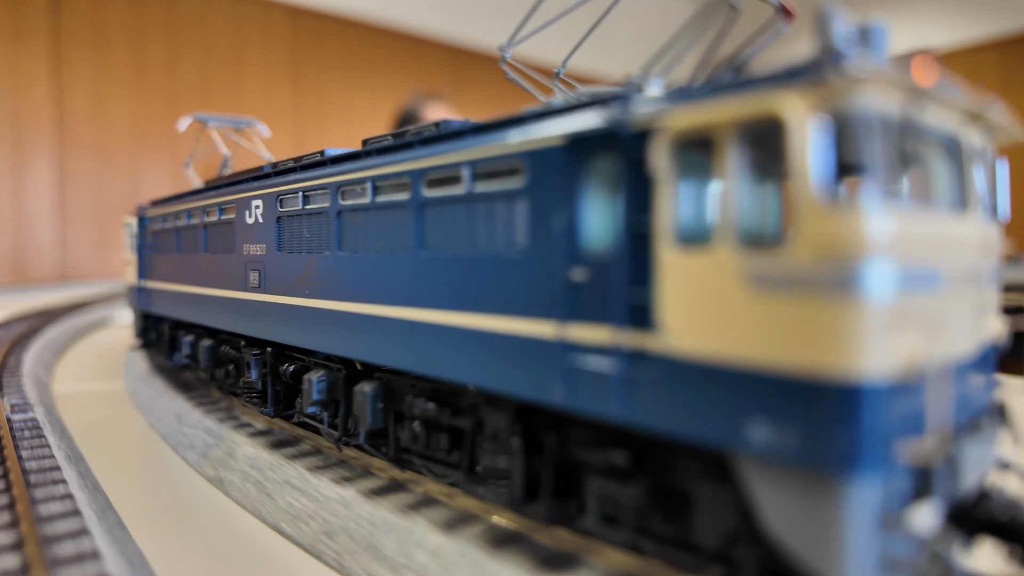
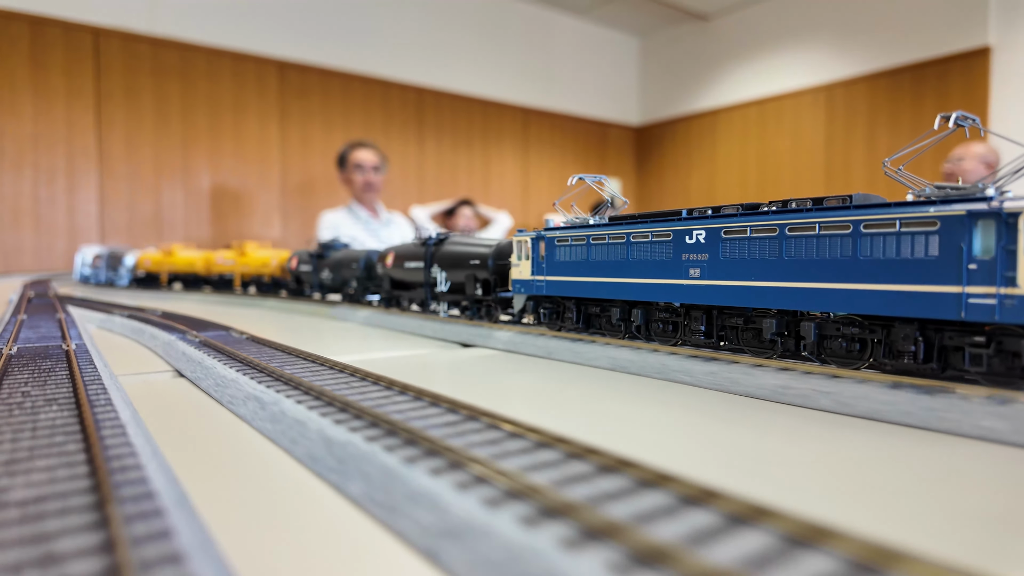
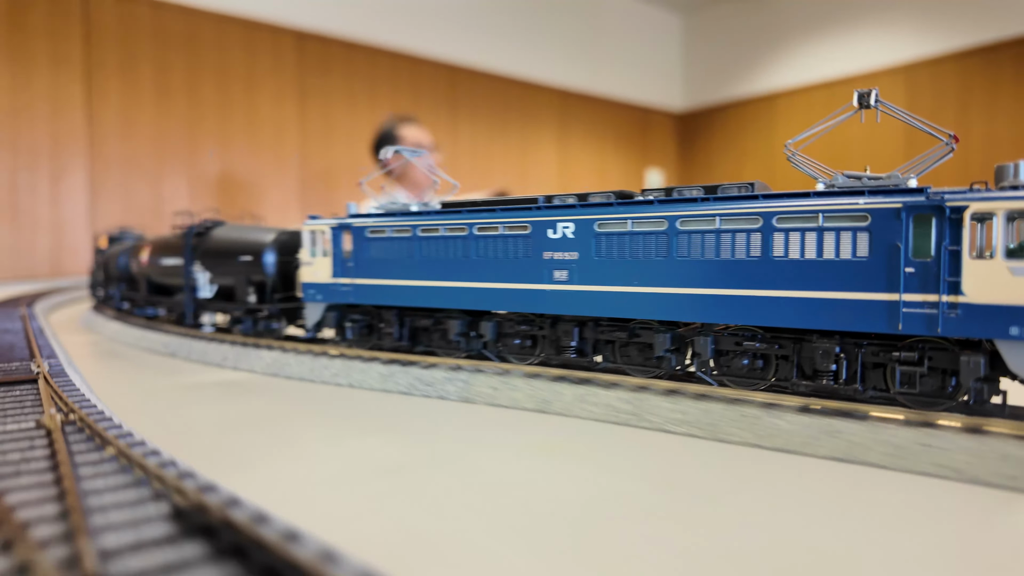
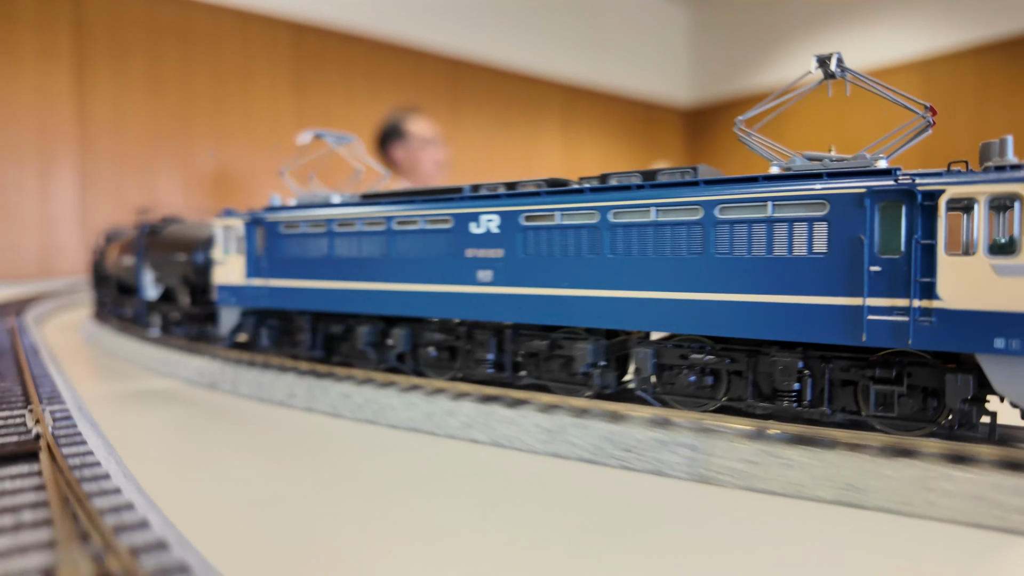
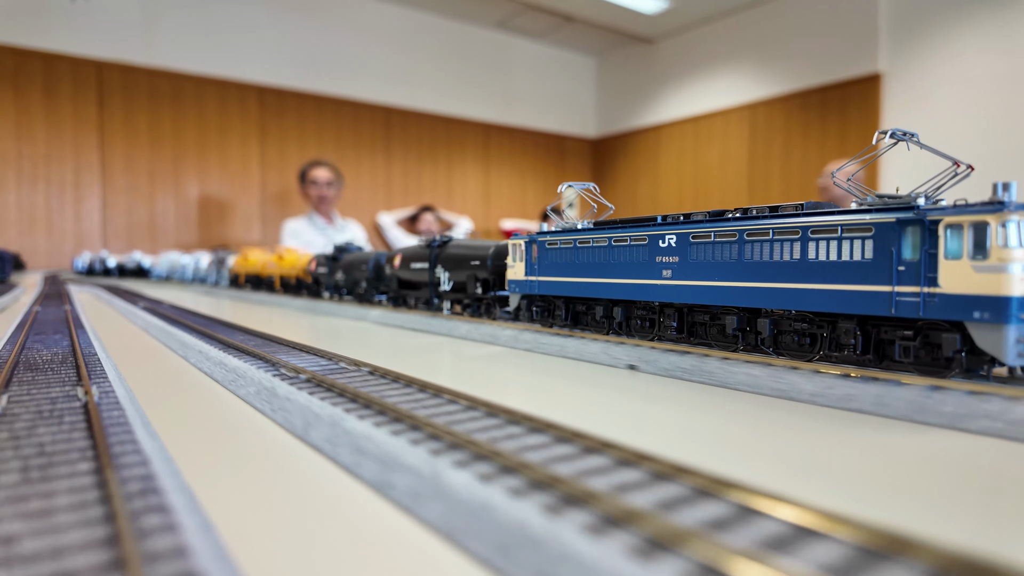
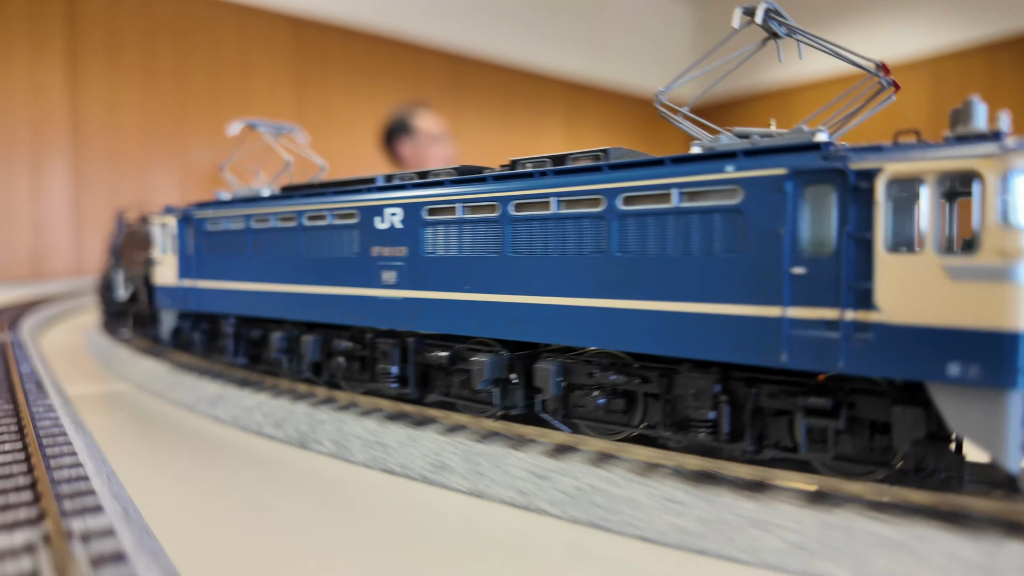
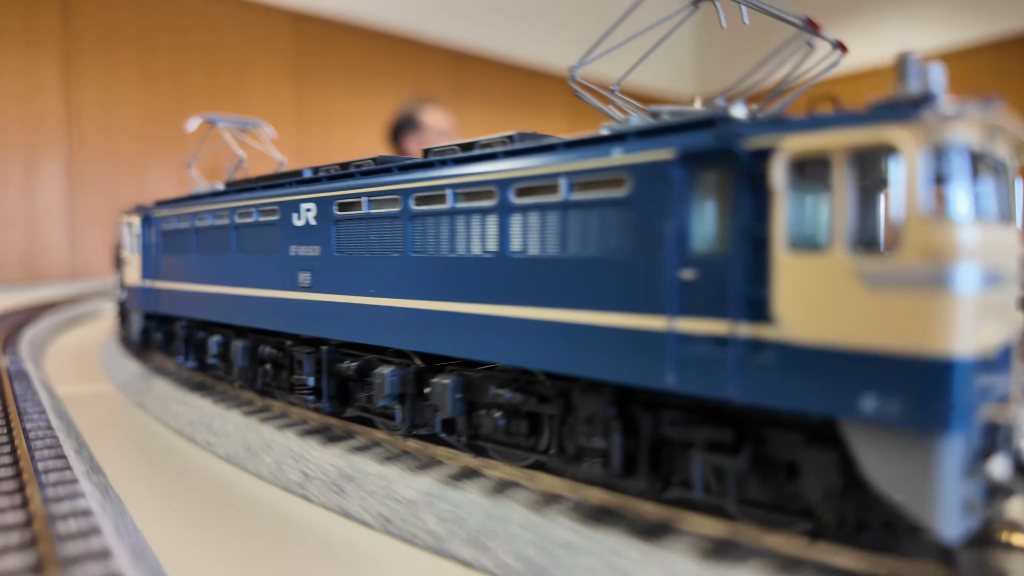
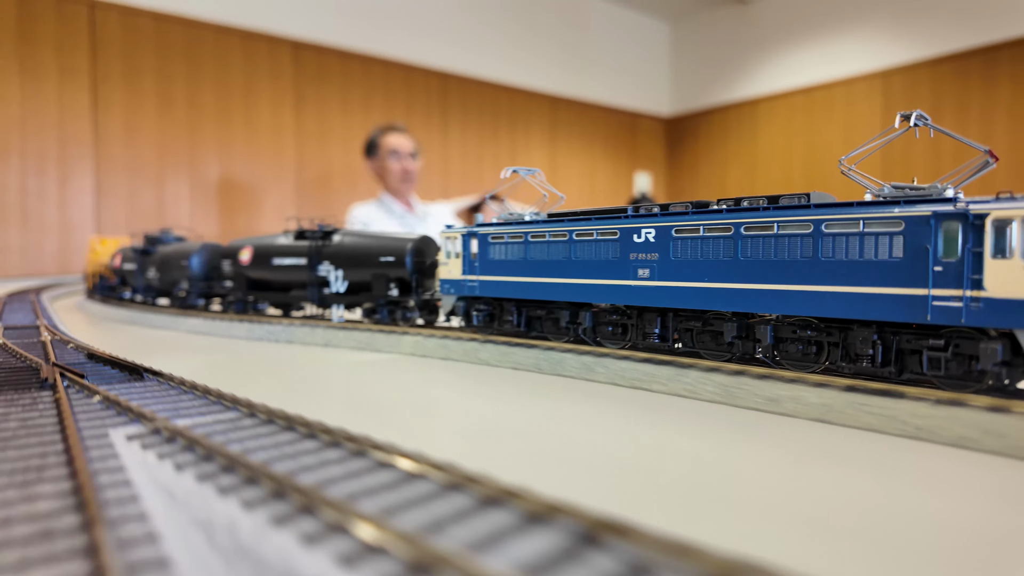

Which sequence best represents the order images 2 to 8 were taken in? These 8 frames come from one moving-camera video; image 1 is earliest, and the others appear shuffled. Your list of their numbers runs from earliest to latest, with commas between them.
7, 6, 4, 3, 8, 2, 5
